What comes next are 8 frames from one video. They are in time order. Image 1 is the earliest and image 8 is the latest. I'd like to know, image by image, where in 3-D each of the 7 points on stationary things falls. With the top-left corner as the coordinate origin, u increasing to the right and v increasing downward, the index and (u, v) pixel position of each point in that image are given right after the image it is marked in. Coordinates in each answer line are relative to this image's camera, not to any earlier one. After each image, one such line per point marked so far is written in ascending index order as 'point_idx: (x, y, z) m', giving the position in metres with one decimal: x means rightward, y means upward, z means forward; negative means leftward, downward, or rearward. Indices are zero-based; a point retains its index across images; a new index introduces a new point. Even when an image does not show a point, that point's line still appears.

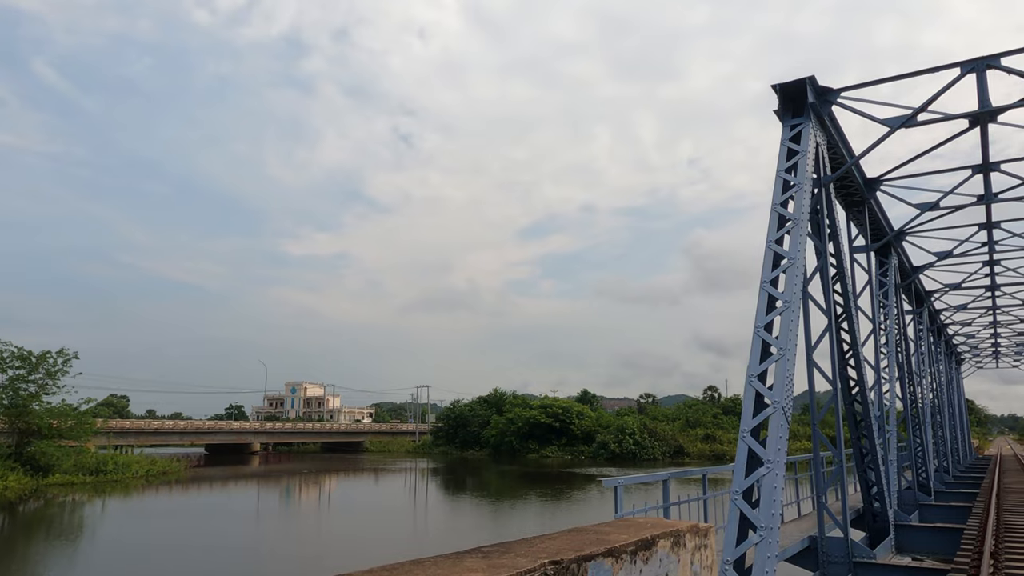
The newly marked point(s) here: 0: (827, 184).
0: (+4.0, +1.3, +9.7) m
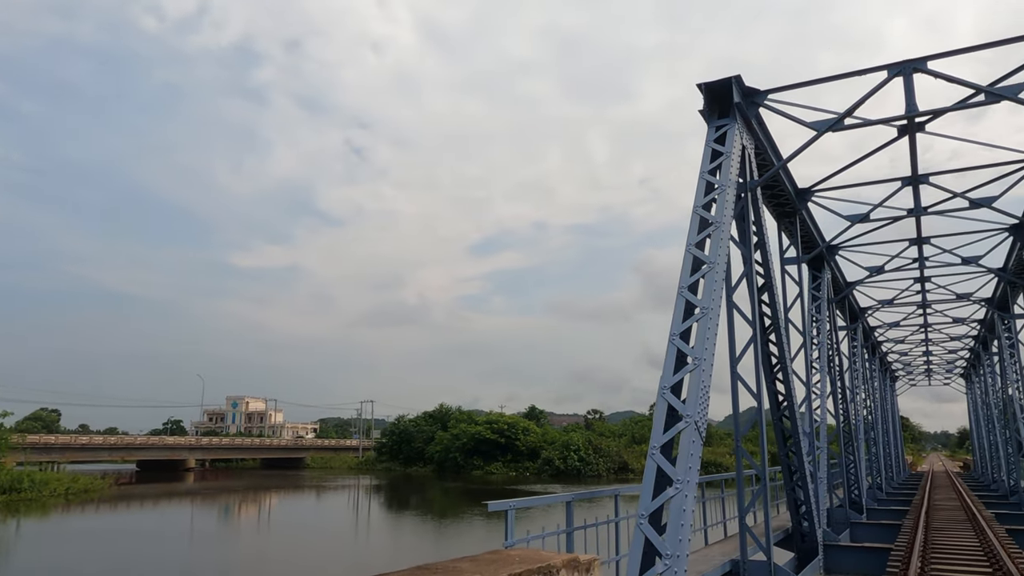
0: (+2.9, +1.2, +9.3) m
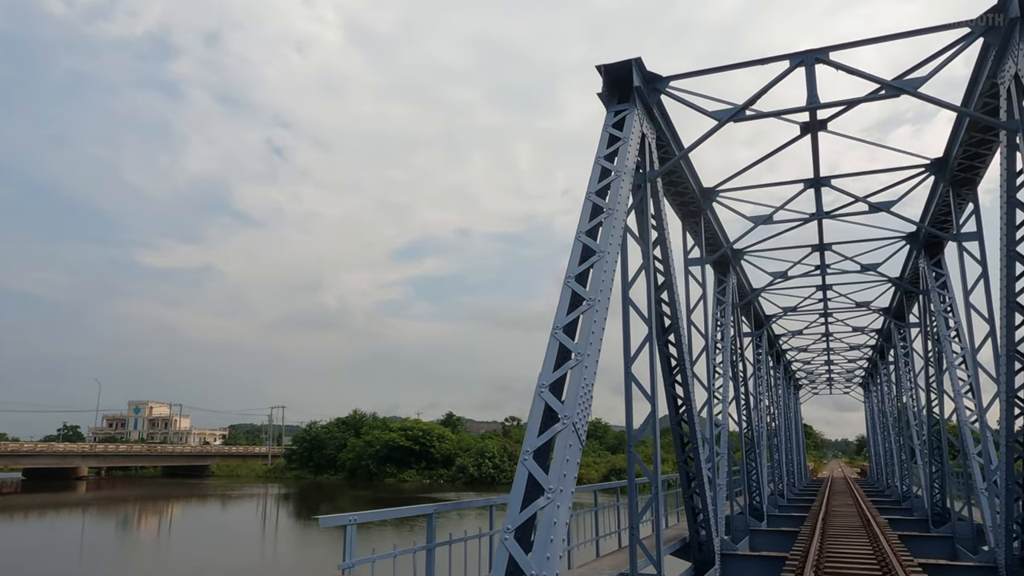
0: (+1.6, +1.2, +8.8) m
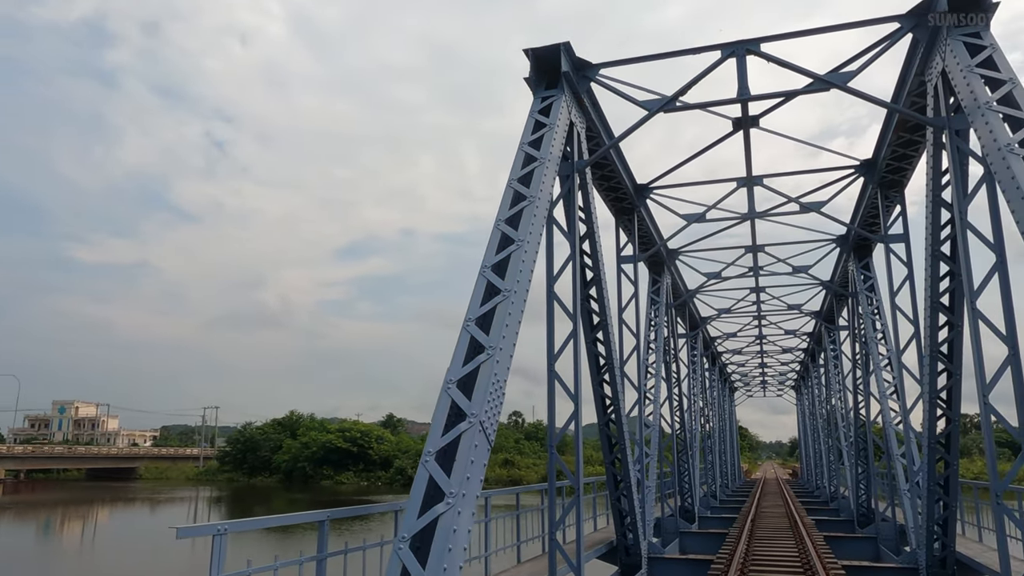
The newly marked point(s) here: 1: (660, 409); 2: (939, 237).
0: (+0.7, +1.3, +8.5) m
1: (+2.9, -2.3, +14.7) m
2: (+4.8, +0.6, +8.6) m
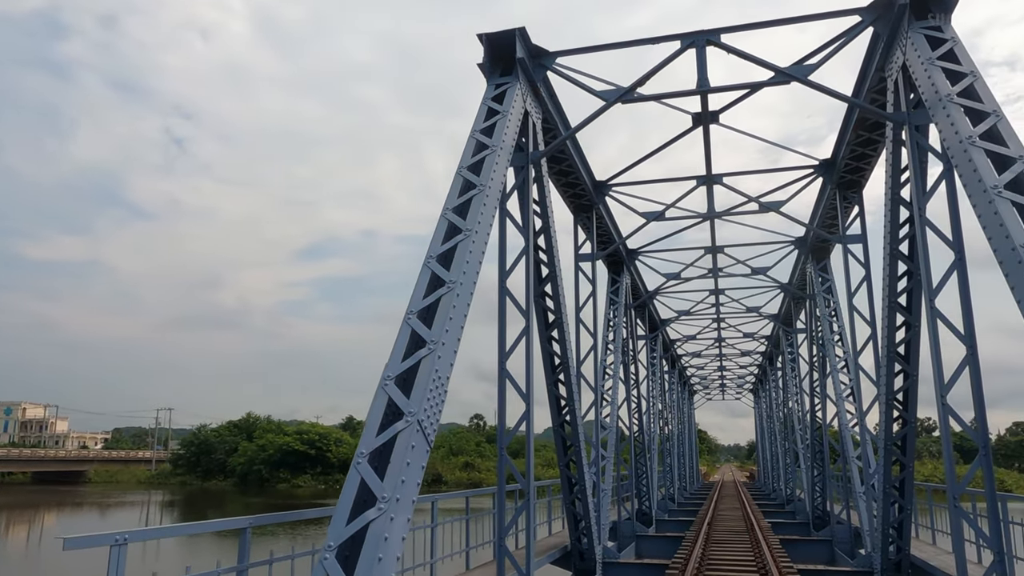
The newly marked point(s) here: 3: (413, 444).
0: (+0.2, +1.4, +8.2) m
1: (+2.0, -2.3, +14.5) m
2: (+4.3, +0.6, +8.5) m
3: (-0.6, -1.0, +4.7) m
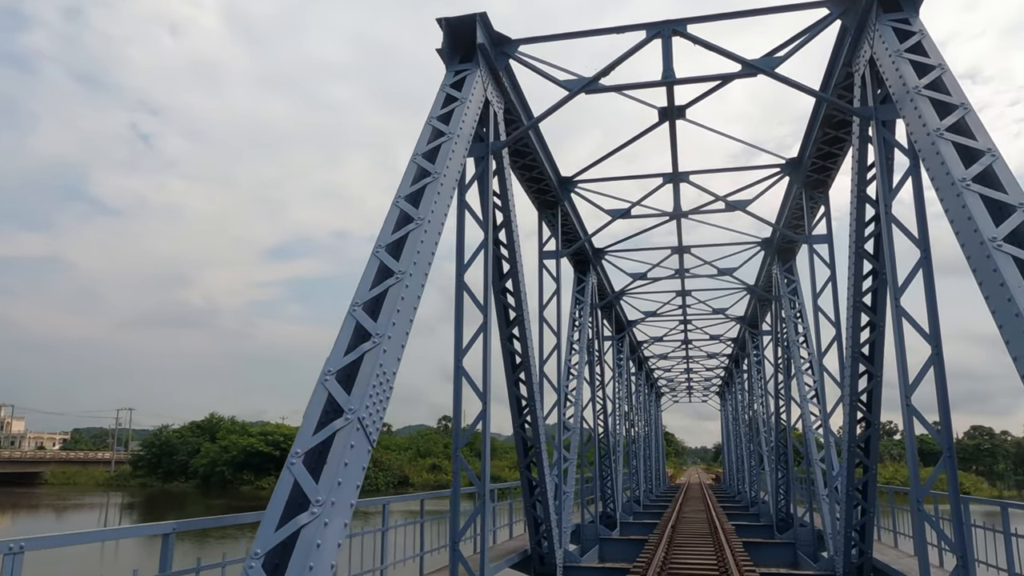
0: (-0.2, +1.4, +7.9) m
1: (+1.3, -2.3, +14.3) m
2: (+3.9, +0.6, +8.4) m
3: (-0.9, -0.9, +4.4) m
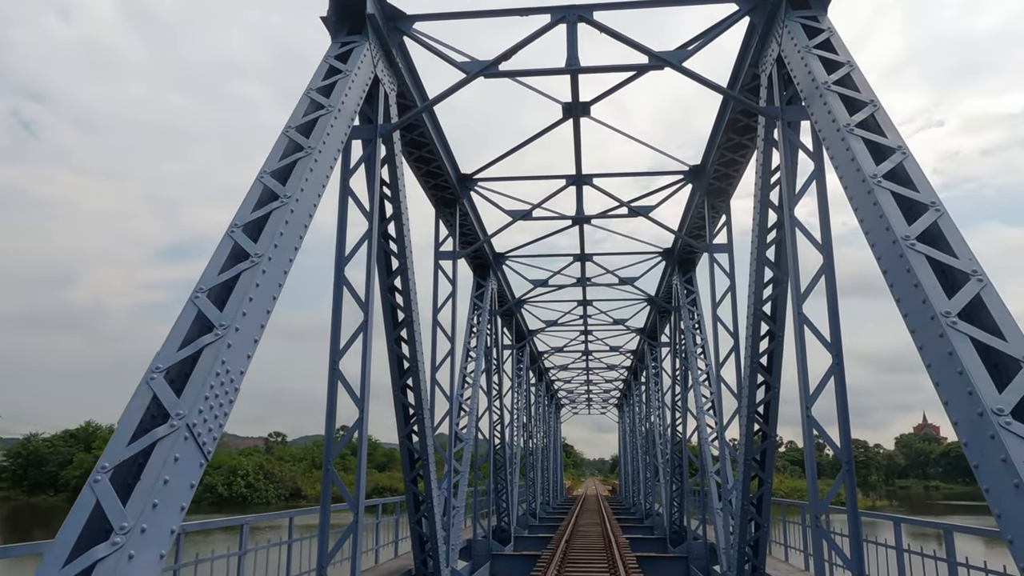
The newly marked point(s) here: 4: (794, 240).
0: (-1.2, +1.4, +7.2) m
1: (-0.6, -2.4, +13.7) m
2: (+2.7, +0.5, +8.2) m
3: (-1.6, -0.8, +3.6) m
4: (+2.6, +0.4, +7.0) m
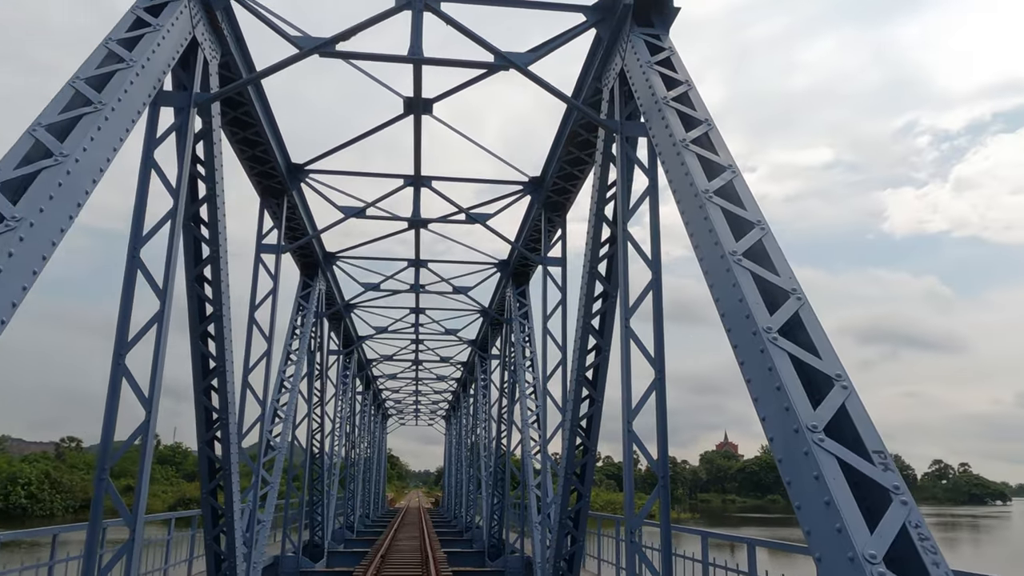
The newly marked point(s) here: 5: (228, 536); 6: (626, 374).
0: (-2.7, +1.5, +6.5) m
1: (-3.7, -2.4, +12.8) m
2: (+0.9, +0.3, +8.2) m
3: (-2.4, -0.6, +2.8) m
4: (+1.0, +0.3, +7.0) m
5: (-3.1, -2.7, +8.4) m
6: (+1.0, -0.7, +6.4) m
